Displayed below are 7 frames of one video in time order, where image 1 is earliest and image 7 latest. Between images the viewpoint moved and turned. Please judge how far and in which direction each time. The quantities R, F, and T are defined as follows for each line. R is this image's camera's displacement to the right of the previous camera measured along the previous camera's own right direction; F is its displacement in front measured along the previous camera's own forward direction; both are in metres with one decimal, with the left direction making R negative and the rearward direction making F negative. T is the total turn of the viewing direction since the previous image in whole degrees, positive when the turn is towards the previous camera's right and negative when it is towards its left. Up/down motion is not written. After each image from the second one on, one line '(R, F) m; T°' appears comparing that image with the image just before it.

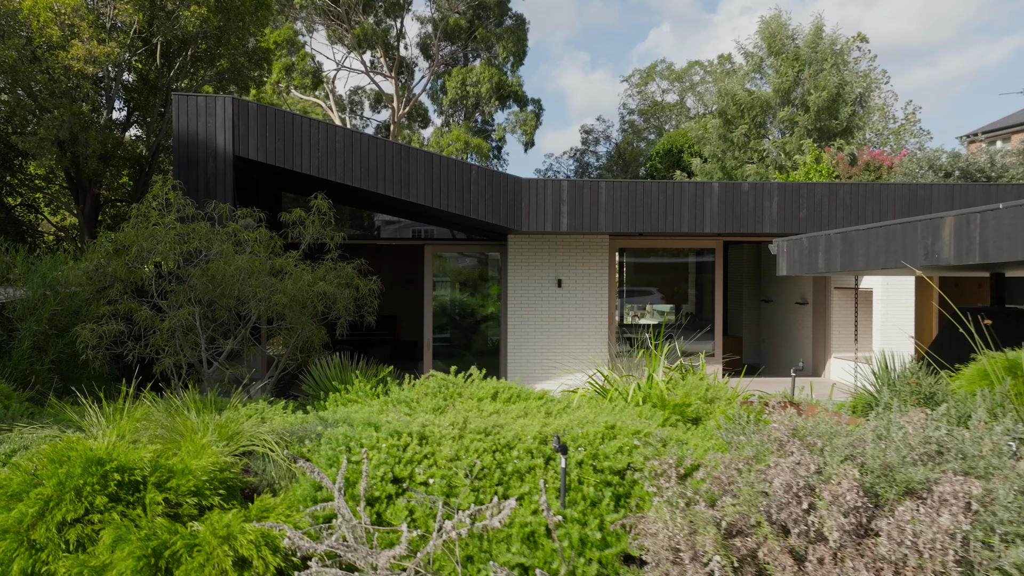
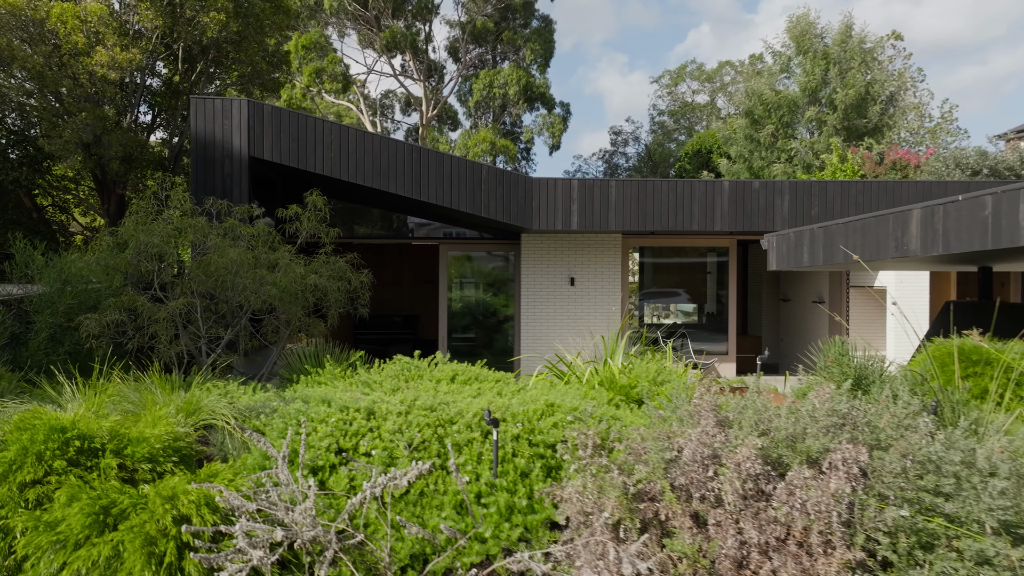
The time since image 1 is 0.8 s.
(+0.4, -0.2) m; -2°
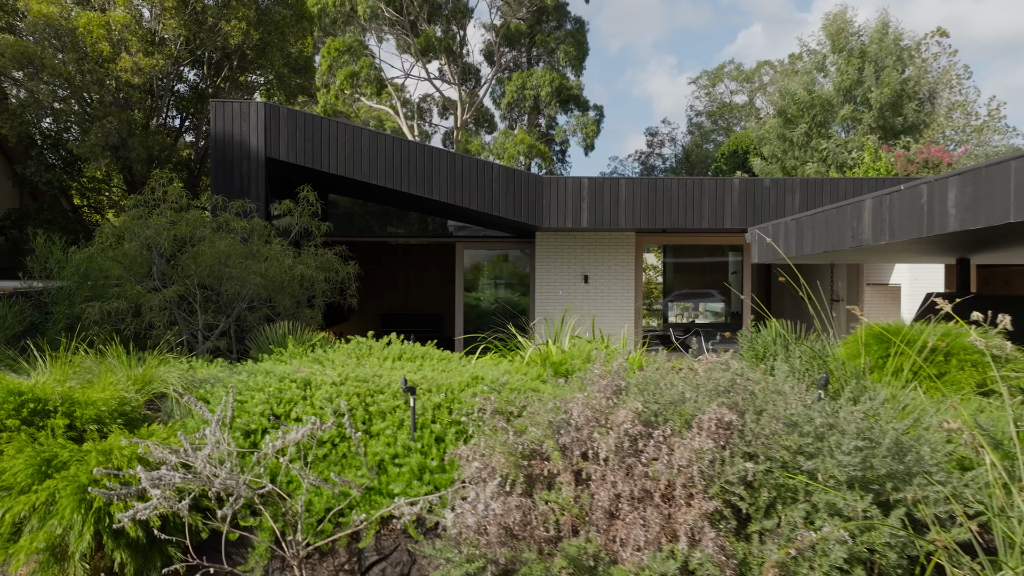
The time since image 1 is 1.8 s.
(+0.5, -0.3) m; -3°
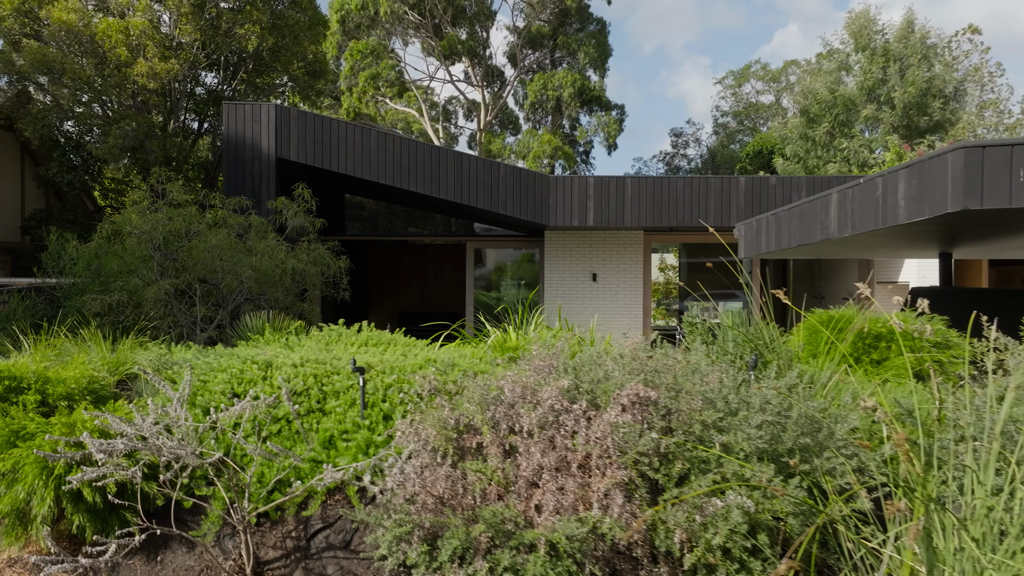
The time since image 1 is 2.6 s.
(+0.4, -0.2) m; -2°
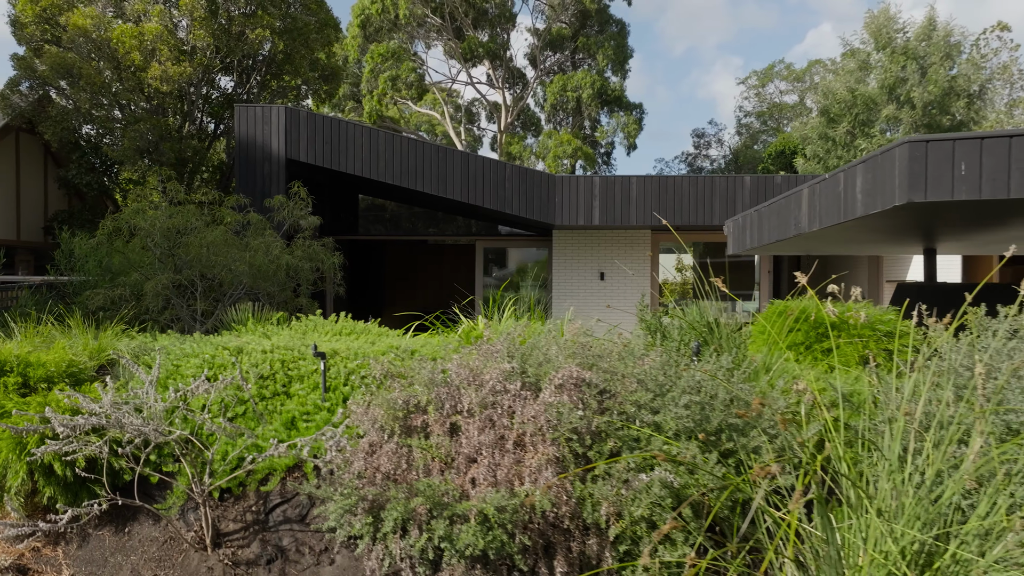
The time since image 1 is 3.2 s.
(+0.3, -0.2) m; -2°
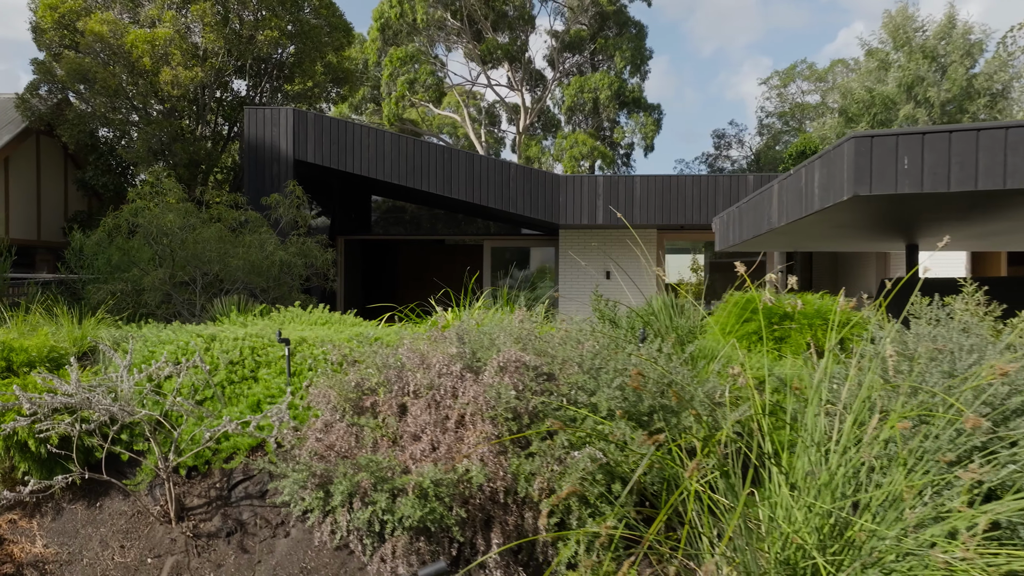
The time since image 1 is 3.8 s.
(+0.3, -0.2) m; -2°
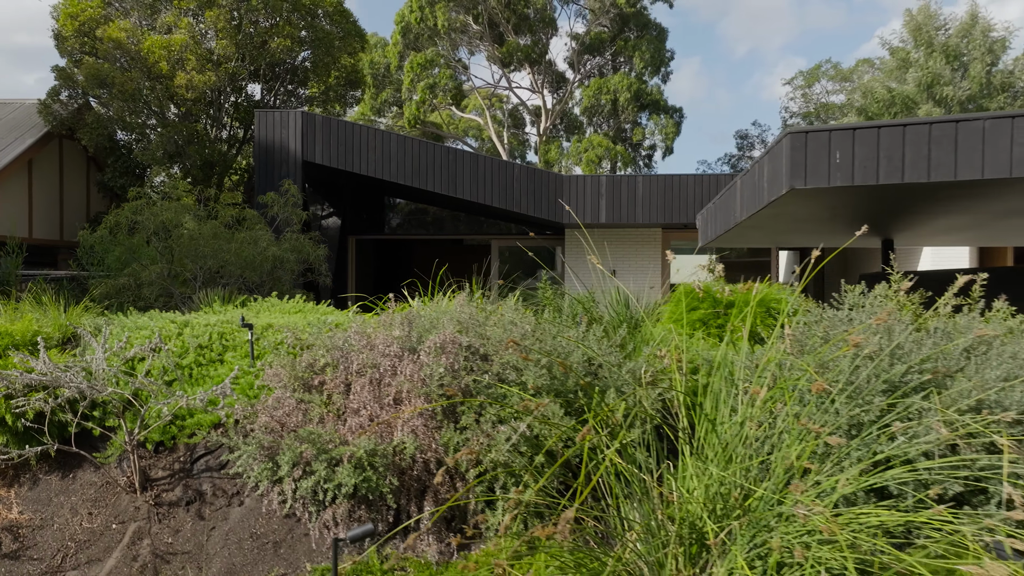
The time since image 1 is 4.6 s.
(+0.4, -0.3) m; -2°
